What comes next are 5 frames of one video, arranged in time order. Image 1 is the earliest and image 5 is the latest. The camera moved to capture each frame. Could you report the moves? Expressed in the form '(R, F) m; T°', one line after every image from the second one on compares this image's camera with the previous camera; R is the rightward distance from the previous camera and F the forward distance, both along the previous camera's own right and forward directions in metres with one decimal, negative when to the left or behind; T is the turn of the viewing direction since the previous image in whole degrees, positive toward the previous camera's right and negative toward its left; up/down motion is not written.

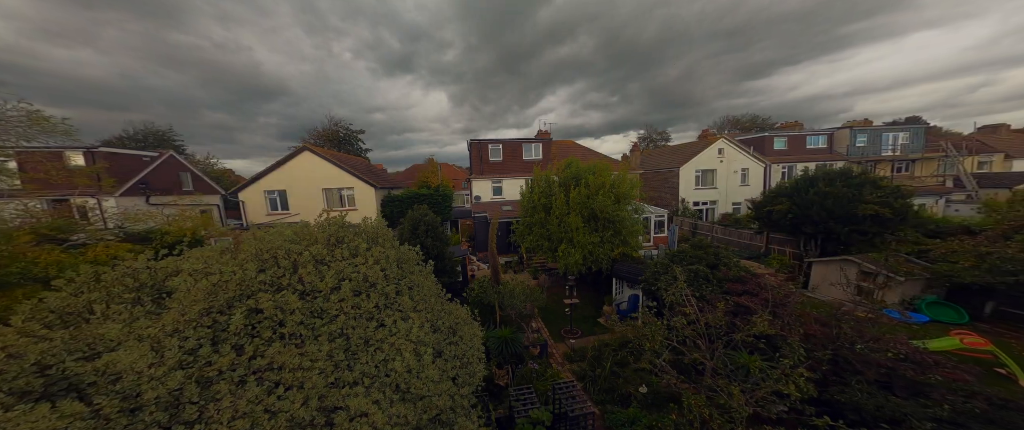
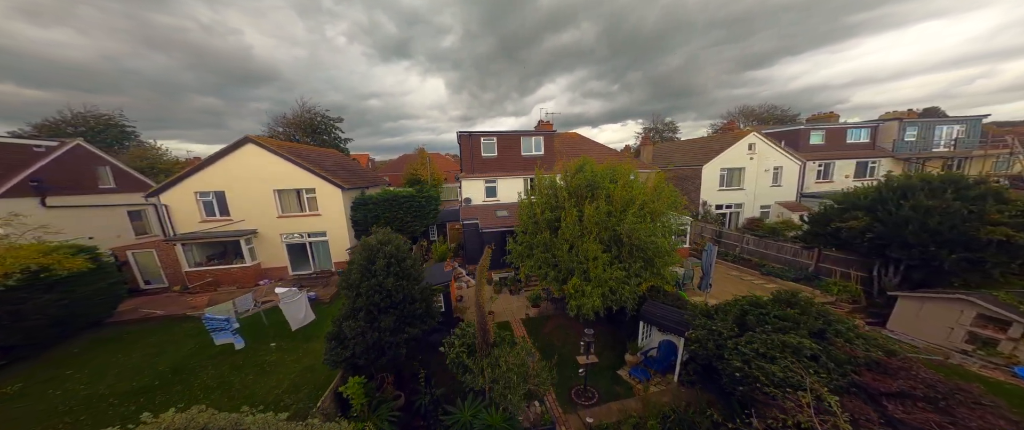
(+0.1, +3.3) m; +1°
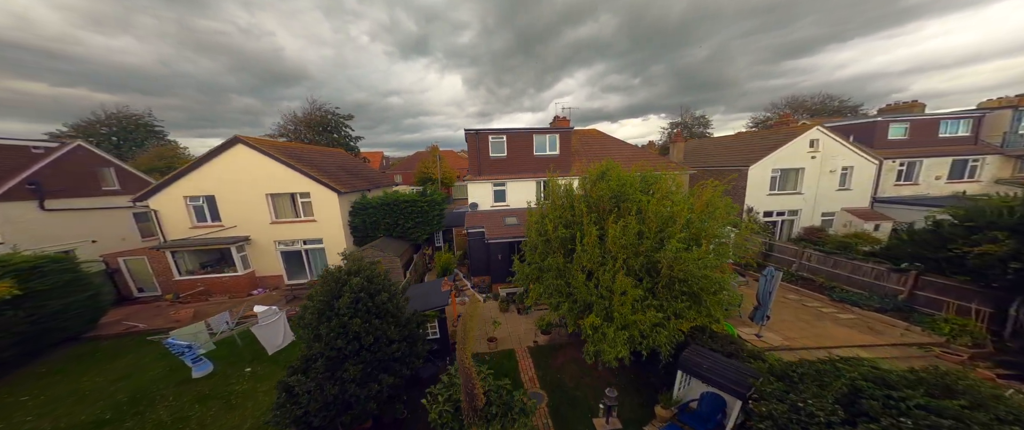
(+0.5, +2.0) m; -4°
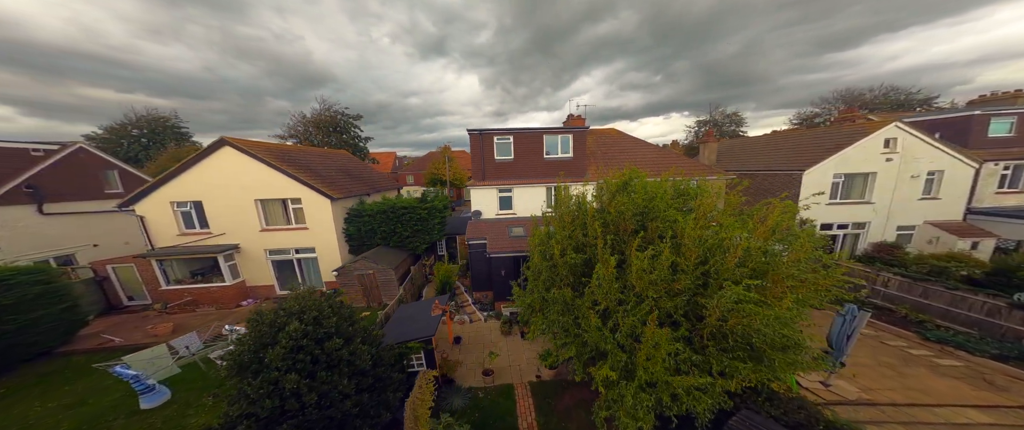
(+0.6, +1.7) m; -4°
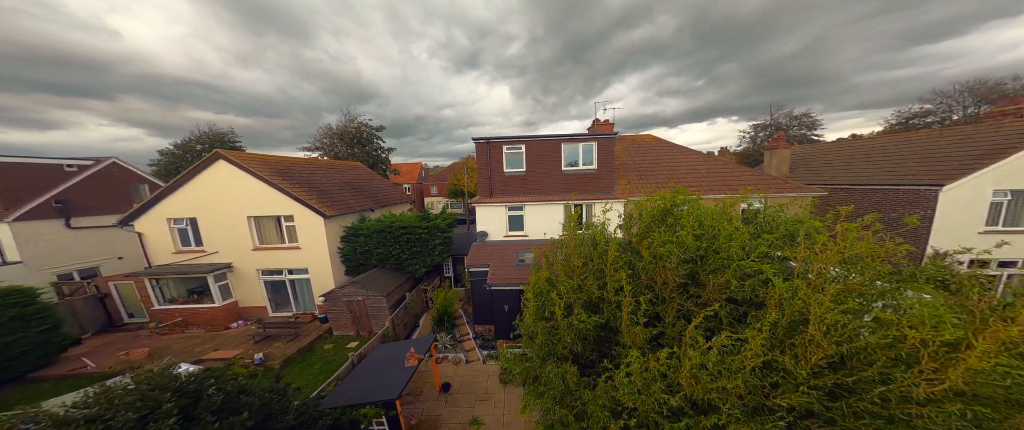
(+1.1, +2.4) m; -7°
